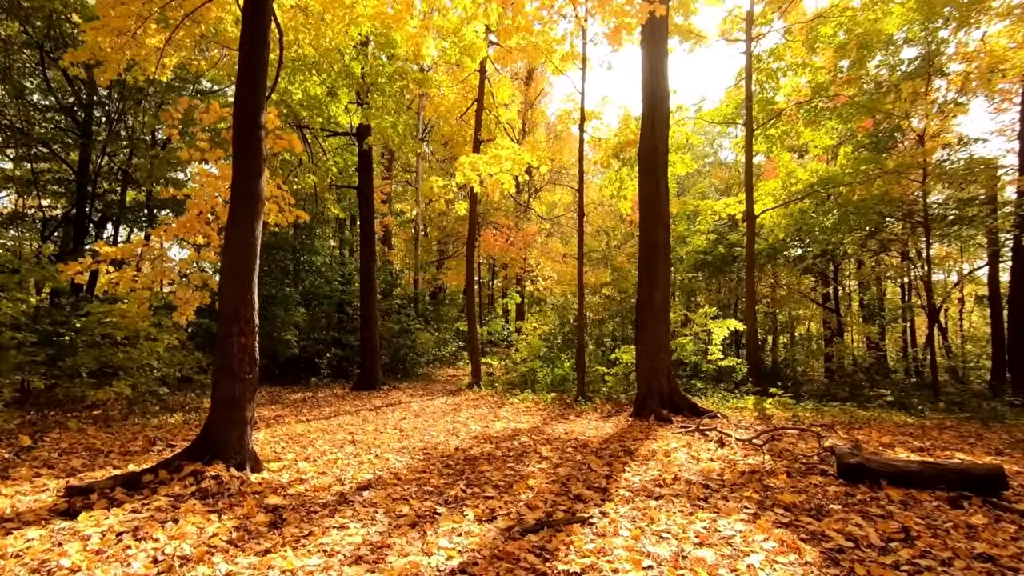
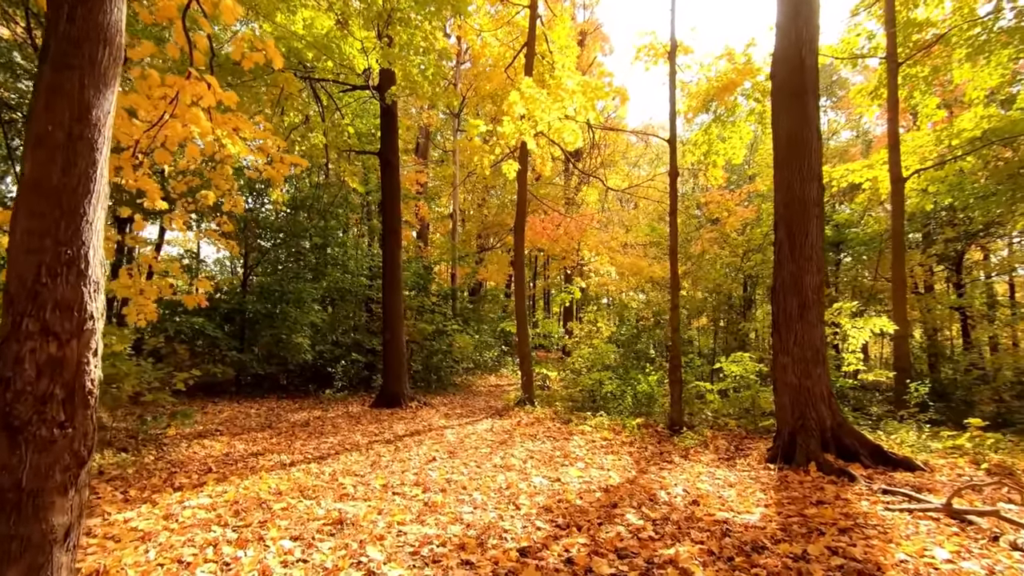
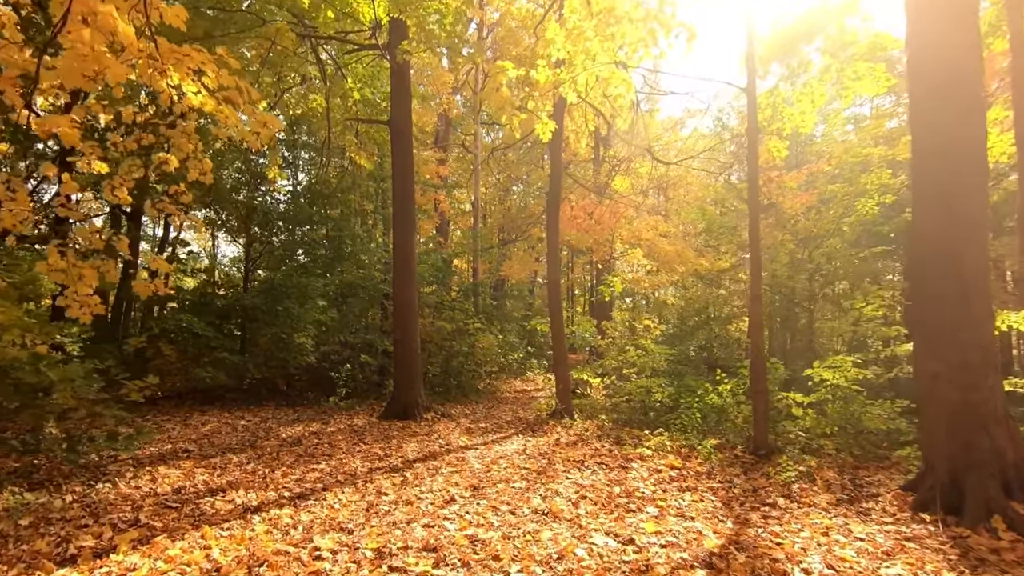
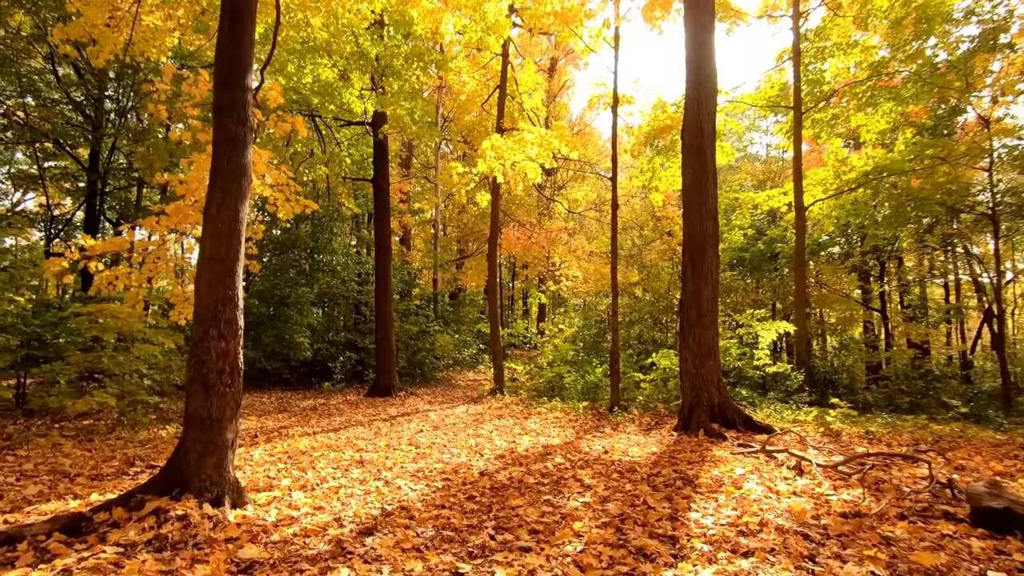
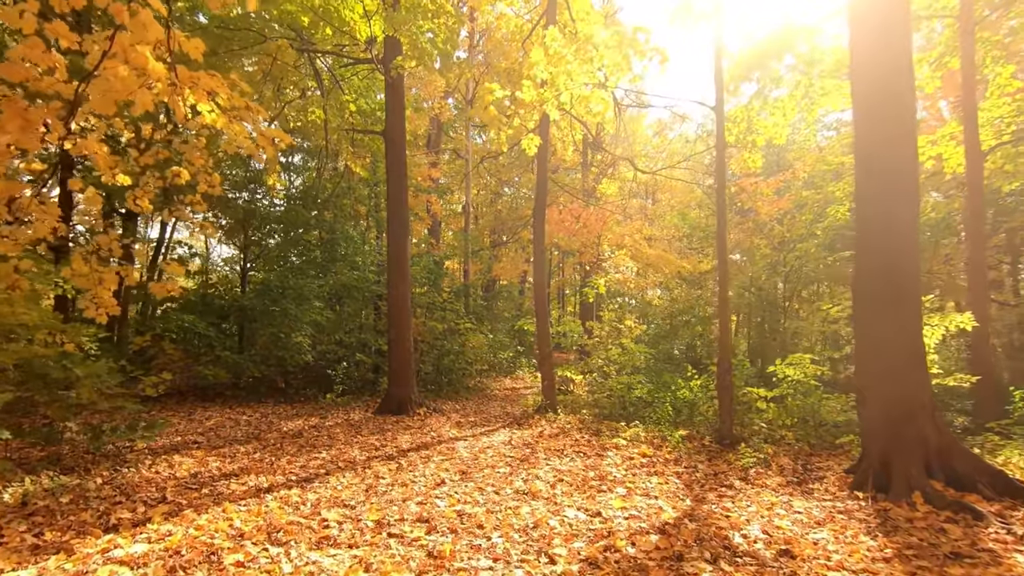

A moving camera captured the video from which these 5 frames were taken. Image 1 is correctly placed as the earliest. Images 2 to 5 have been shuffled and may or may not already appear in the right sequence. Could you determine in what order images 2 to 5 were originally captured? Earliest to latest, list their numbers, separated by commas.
4, 2, 5, 3
